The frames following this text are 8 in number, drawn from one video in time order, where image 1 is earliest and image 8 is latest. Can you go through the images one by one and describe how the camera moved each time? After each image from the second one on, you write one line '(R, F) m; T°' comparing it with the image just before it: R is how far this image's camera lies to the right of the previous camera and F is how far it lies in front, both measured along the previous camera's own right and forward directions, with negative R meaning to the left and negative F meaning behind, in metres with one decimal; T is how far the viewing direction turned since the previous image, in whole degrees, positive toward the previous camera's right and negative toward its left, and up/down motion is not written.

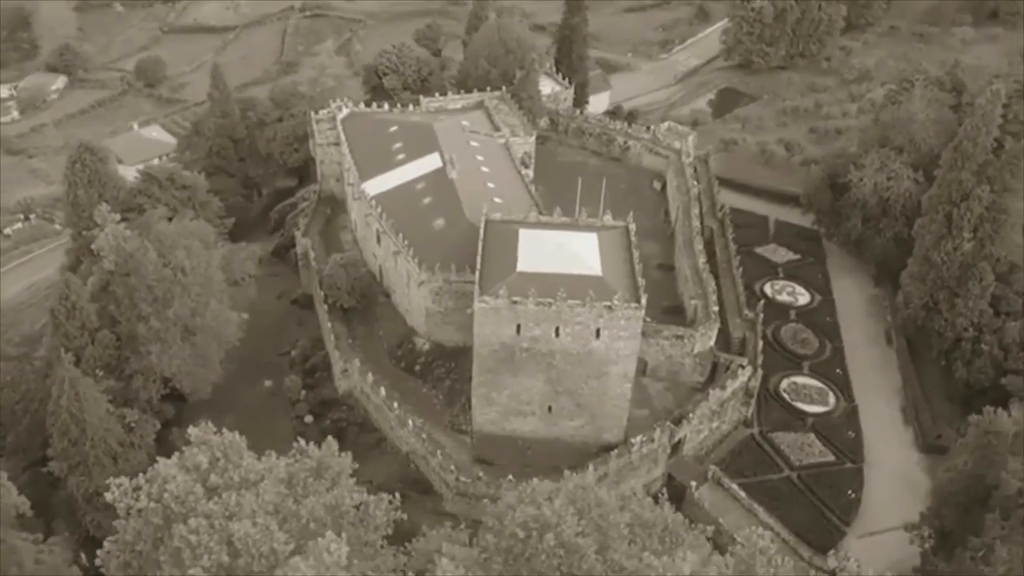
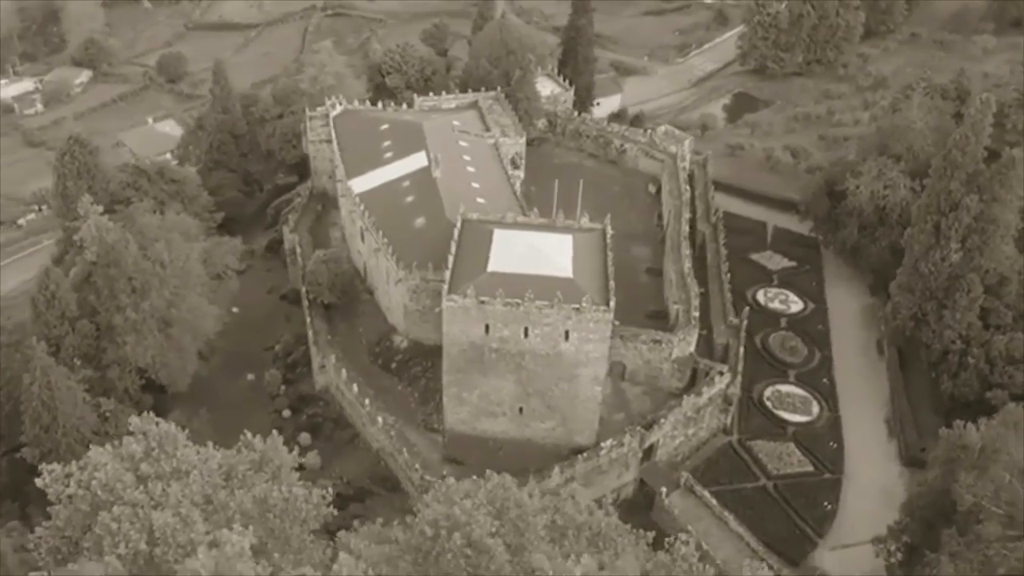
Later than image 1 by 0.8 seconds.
(+2.6, +0.1) m; -2°
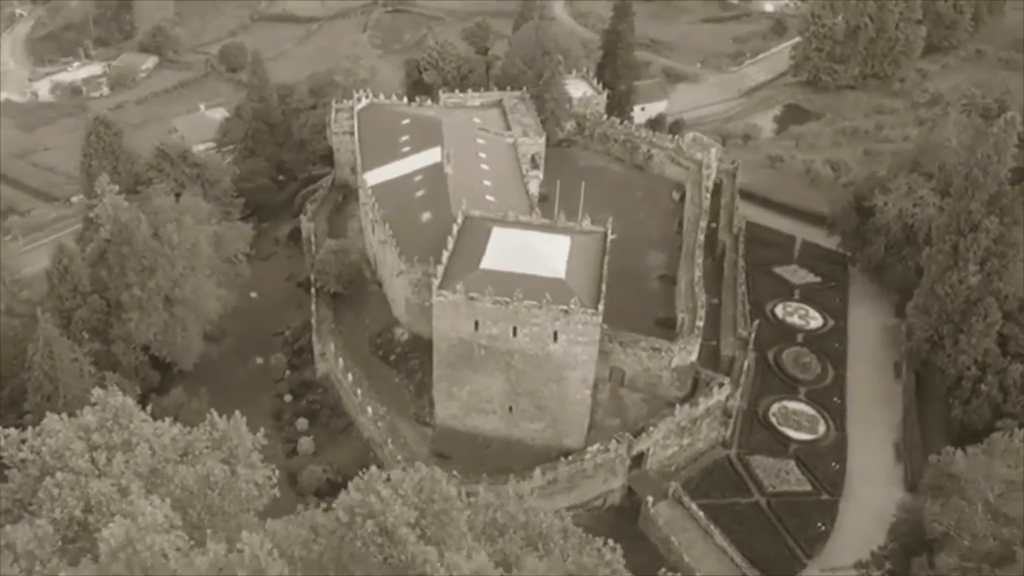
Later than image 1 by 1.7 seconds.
(+3.1, +0.1) m; -4°
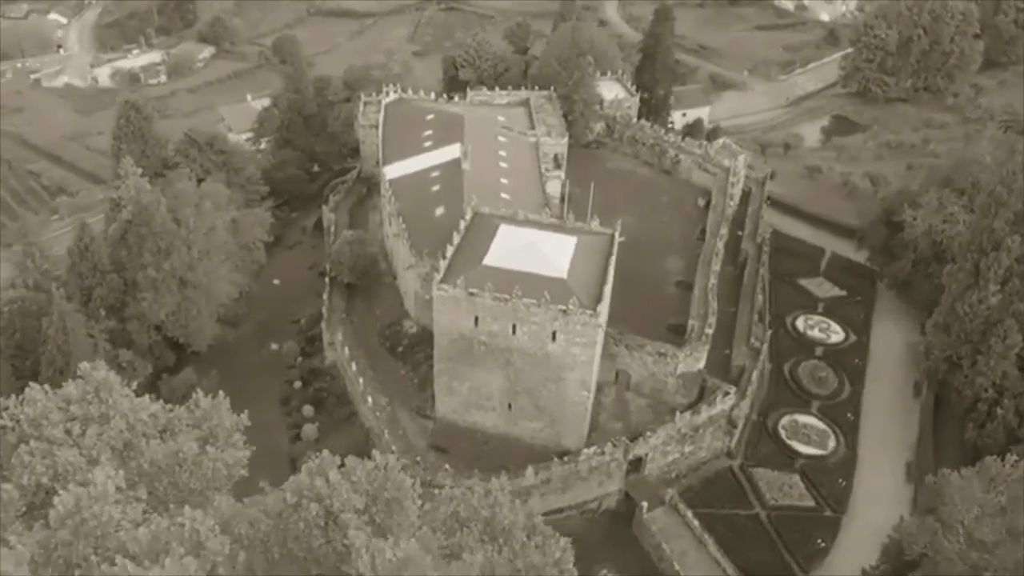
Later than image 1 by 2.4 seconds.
(+2.3, 0.0) m; -3°
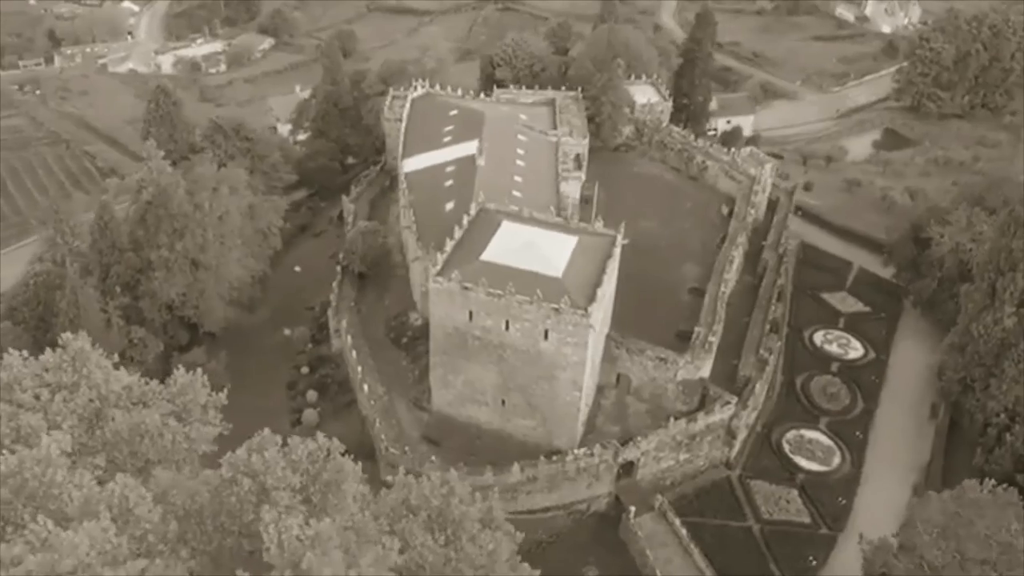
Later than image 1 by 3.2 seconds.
(+2.8, 0.0) m; -4°
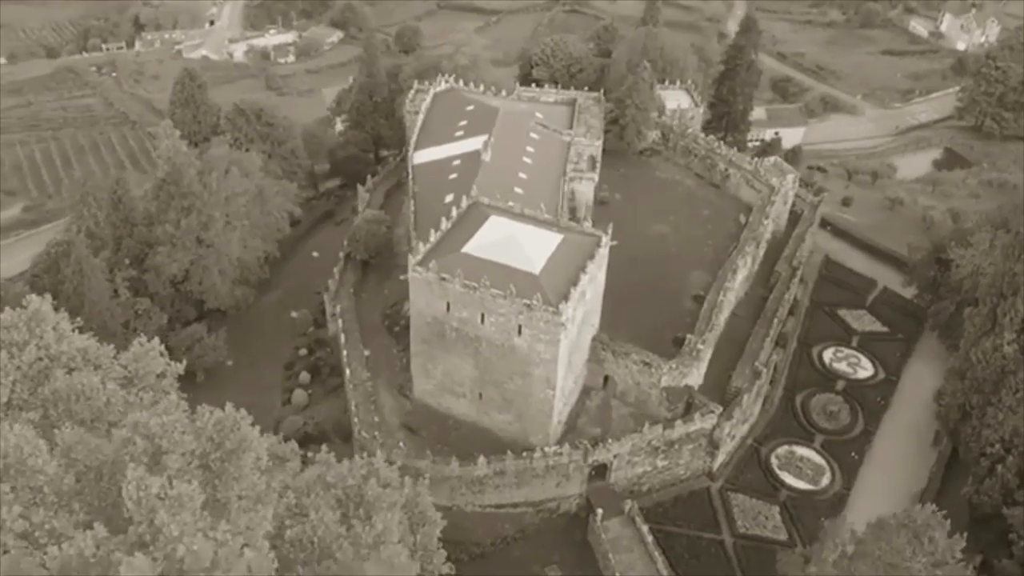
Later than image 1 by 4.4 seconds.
(+4.3, 0.0) m; -5°
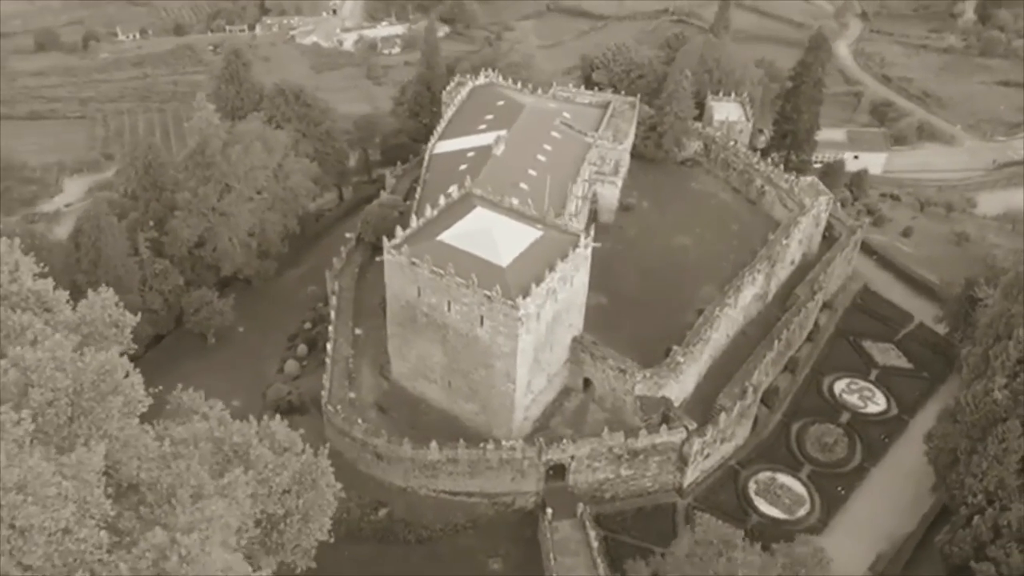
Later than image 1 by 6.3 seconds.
(+6.7, +0.2) m; -7°
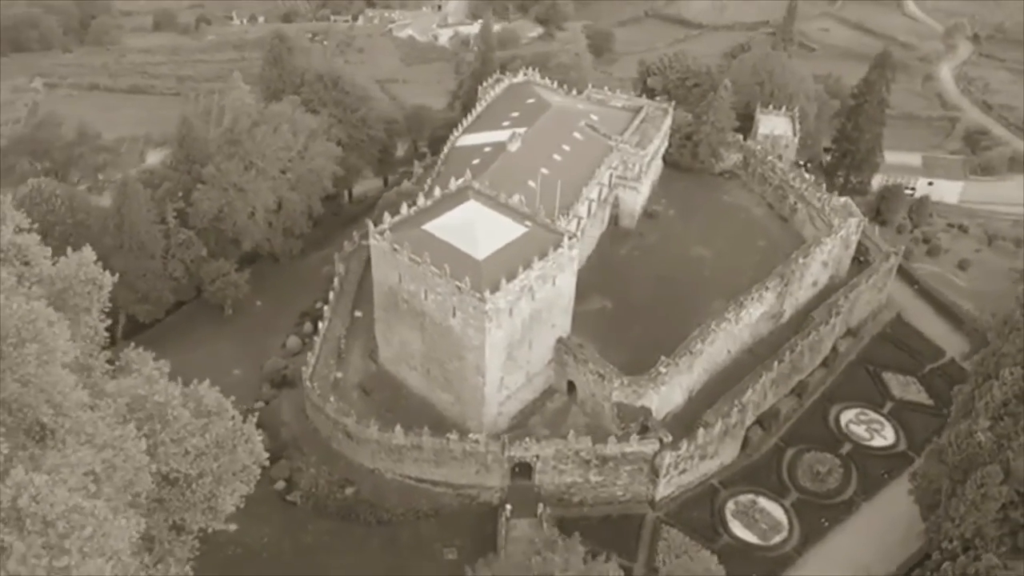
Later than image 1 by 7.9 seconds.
(+5.8, +0.2) m; -7°
